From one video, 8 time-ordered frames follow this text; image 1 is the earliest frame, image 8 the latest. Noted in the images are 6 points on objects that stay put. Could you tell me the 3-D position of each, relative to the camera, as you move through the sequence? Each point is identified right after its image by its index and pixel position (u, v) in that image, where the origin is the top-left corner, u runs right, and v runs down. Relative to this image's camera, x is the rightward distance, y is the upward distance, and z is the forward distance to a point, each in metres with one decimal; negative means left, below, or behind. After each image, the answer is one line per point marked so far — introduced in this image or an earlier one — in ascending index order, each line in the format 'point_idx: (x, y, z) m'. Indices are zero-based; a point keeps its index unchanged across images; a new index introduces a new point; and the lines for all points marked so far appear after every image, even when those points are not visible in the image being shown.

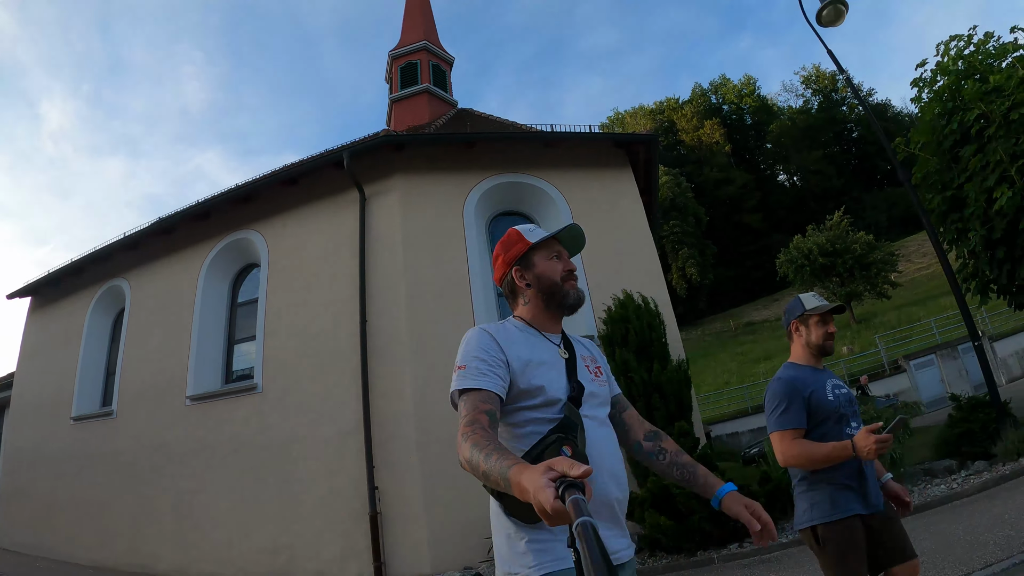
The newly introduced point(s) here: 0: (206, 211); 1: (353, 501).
0: (-5.1, +1.3, +9.6) m
1: (-2.1, -3.0, +8.2) m
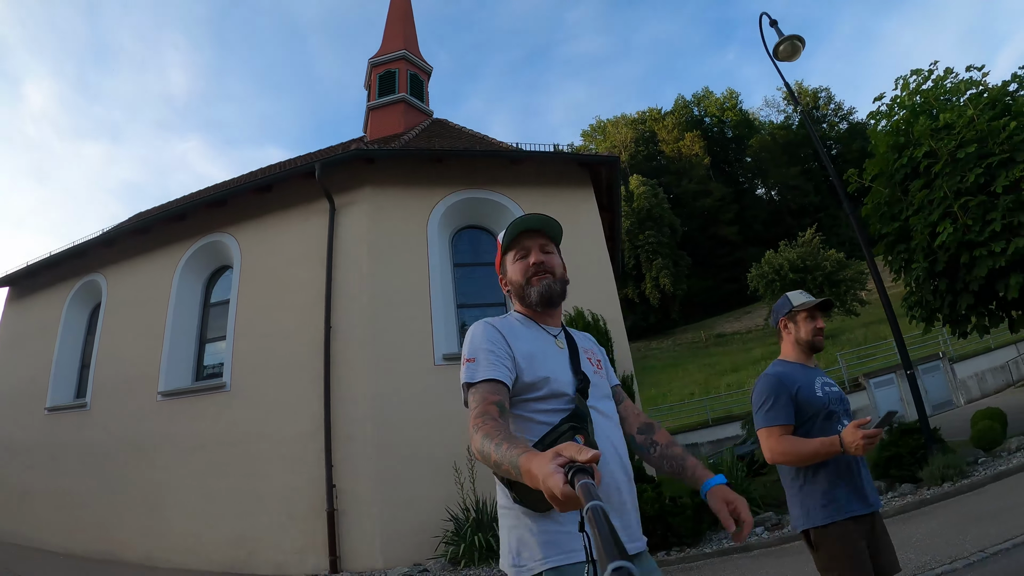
0: (-5.7, +1.3, +10.0) m
1: (-2.9, -3.1, +8.6) m
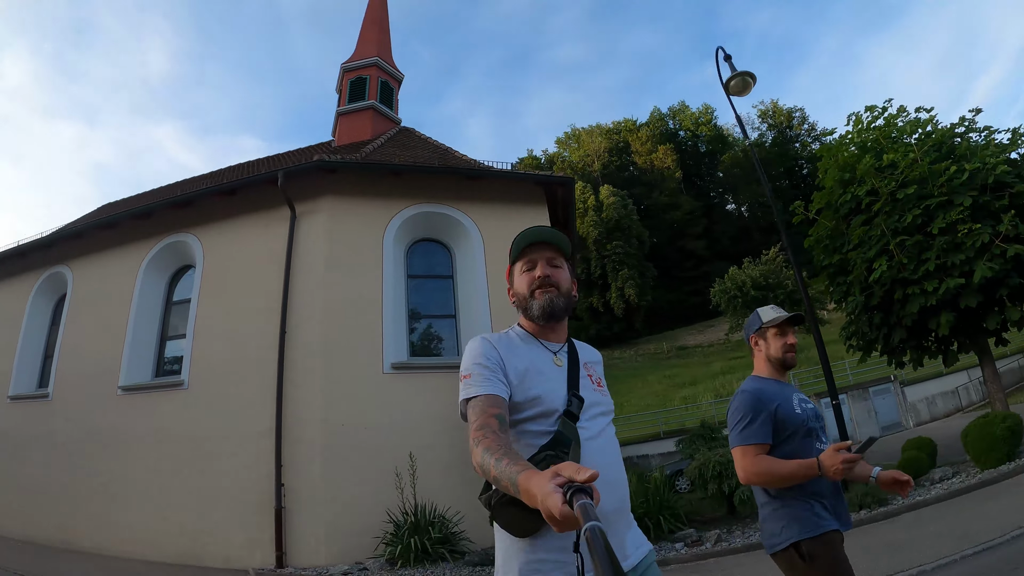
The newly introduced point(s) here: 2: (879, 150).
0: (-6.5, +1.3, +10.2) m
1: (-3.8, -3.2, +8.9) m
2: (+5.7, +2.2, +8.8) m
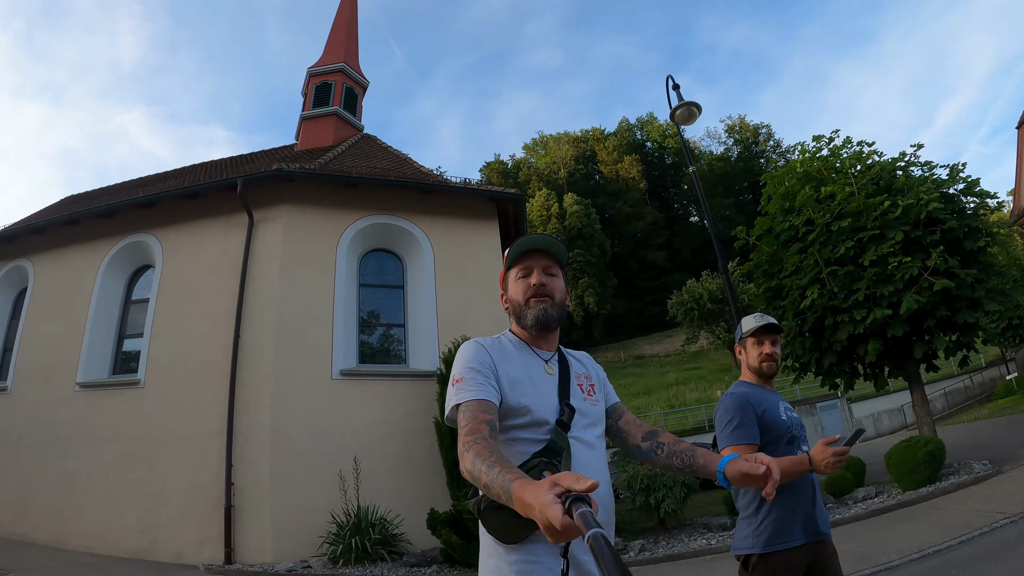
0: (-7.3, +1.4, +10.4) m
1: (-4.8, -3.3, +9.3) m
2: (+5.0, +1.8, +9.1) m
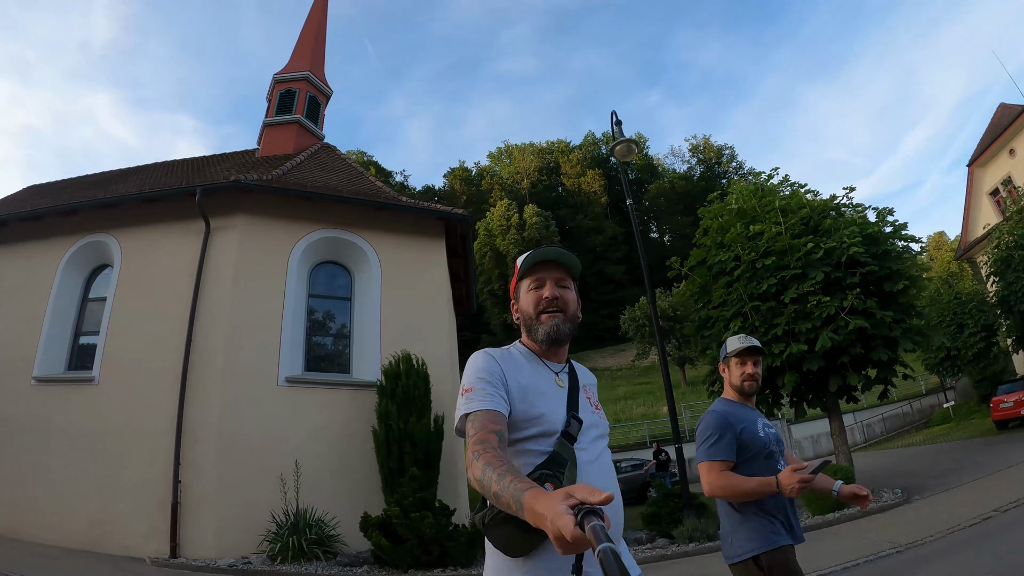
0: (-8.2, +1.4, +10.7) m
1: (-6.0, -3.4, +9.7) m
2: (+4.0, +1.2, +9.6) m
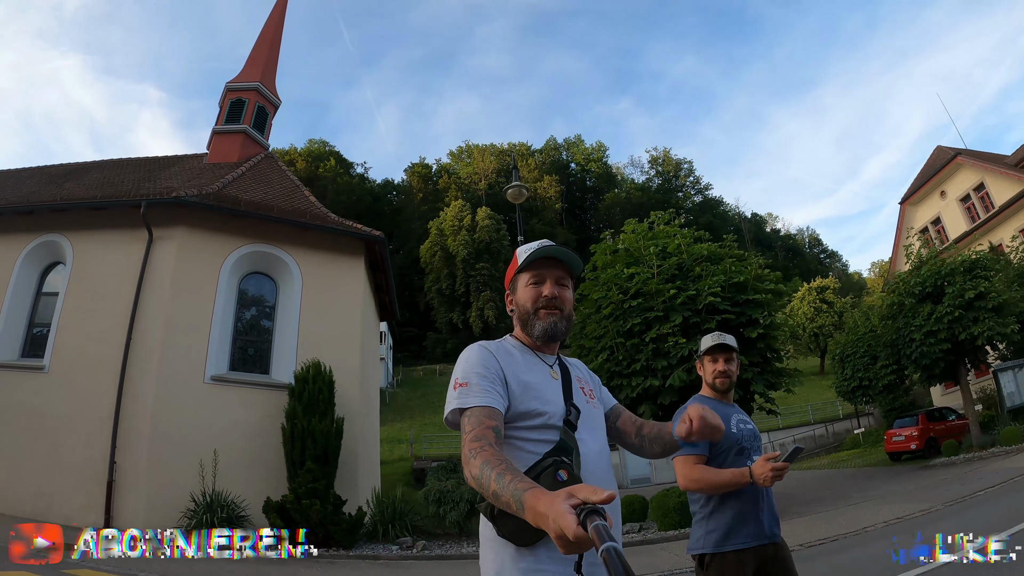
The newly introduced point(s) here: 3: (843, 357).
0: (-9.9, +1.5, +11.7) m
1: (-8.0, -3.4, +10.9) m
2: (+2.3, +0.6, +10.6) m
3: (+9.9, -2.1, +17.4) m
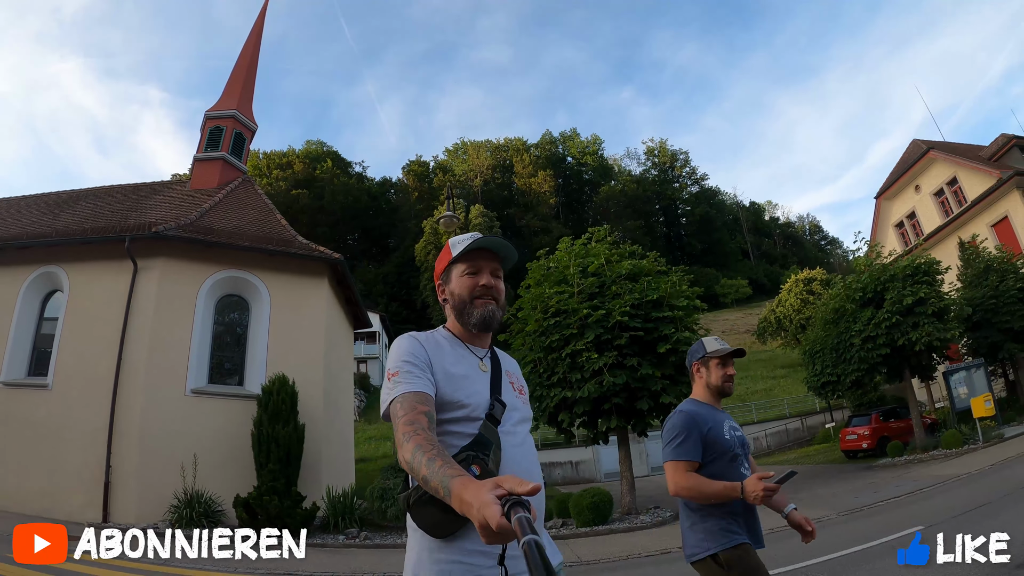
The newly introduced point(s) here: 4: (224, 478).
0: (-11.0, +1.0, +13.0) m
1: (-9.0, -3.9, +12.3) m
2: (+1.2, +0.2, +11.2) m
3: (+9.2, -2.0, +17.6) m
4: (-6.1, -4.0, +12.0) m
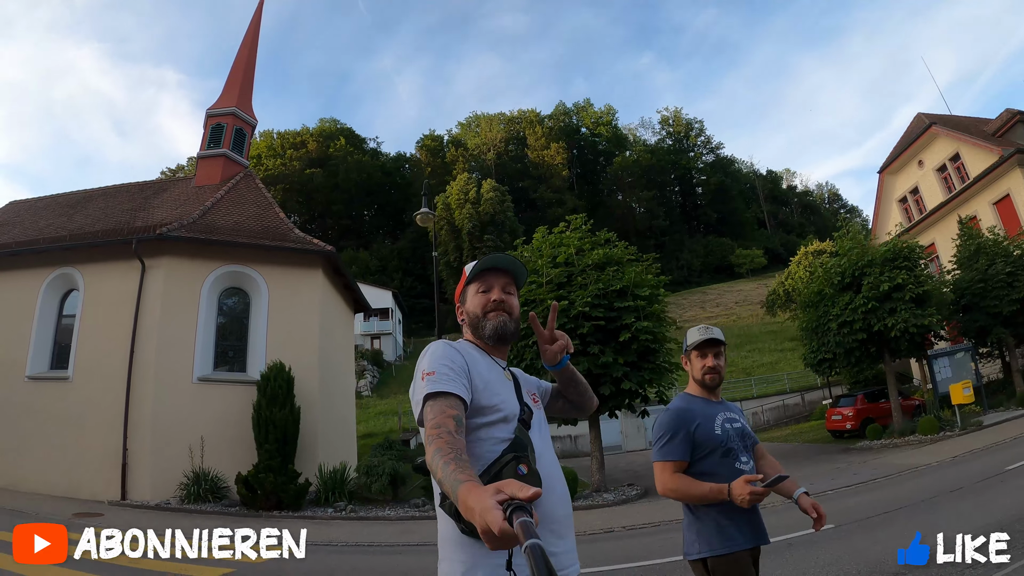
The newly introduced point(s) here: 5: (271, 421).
0: (-11.4, +1.1, +14.2) m
1: (-9.3, -3.8, +13.7) m
2: (+0.6, +0.4, +11.6) m
3: (+9.1, -1.3, +17.6) m
4: (-6.5, -3.9, +13.2) m
5: (-5.1, -2.8, +12.2) m
